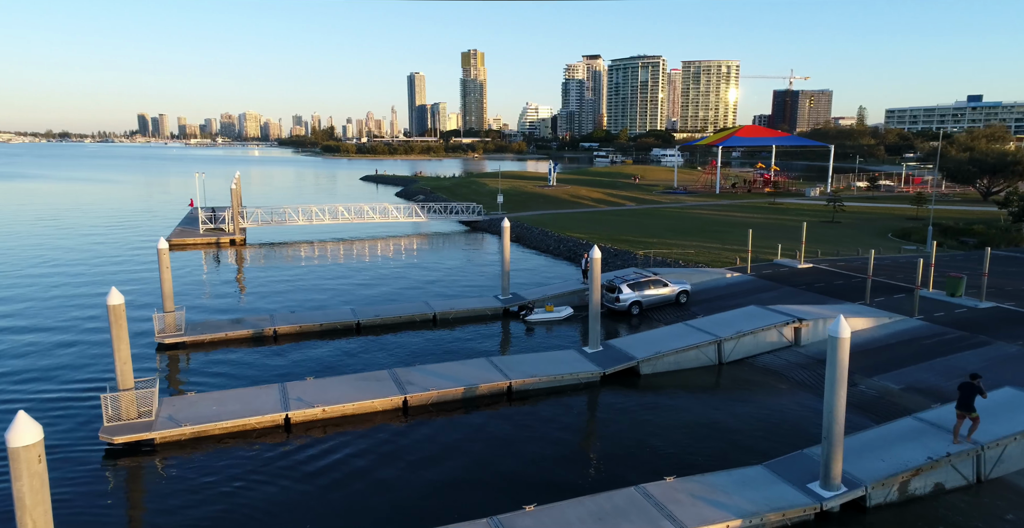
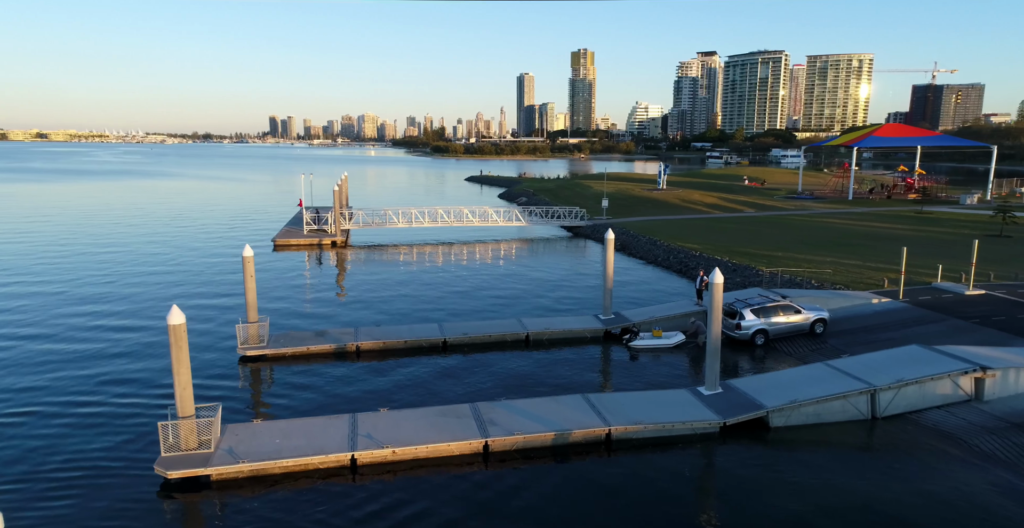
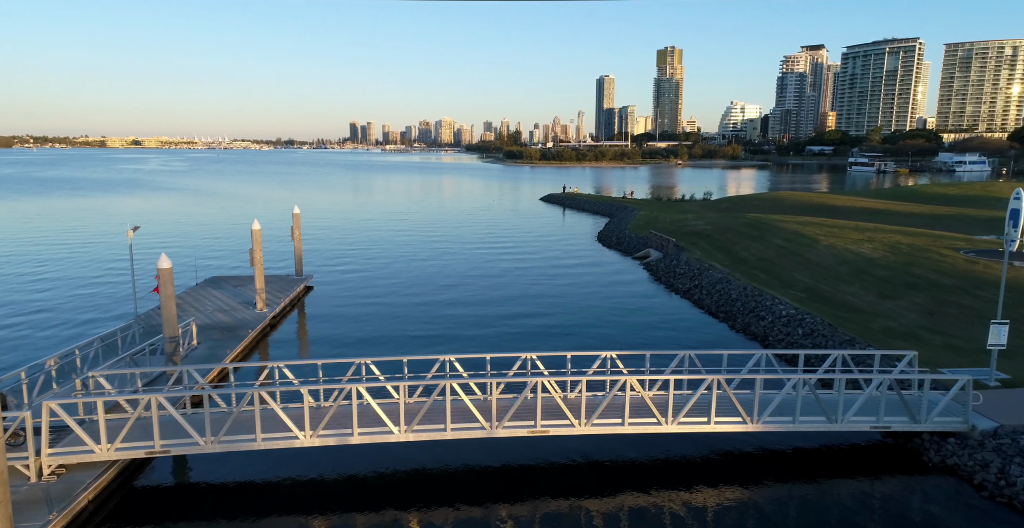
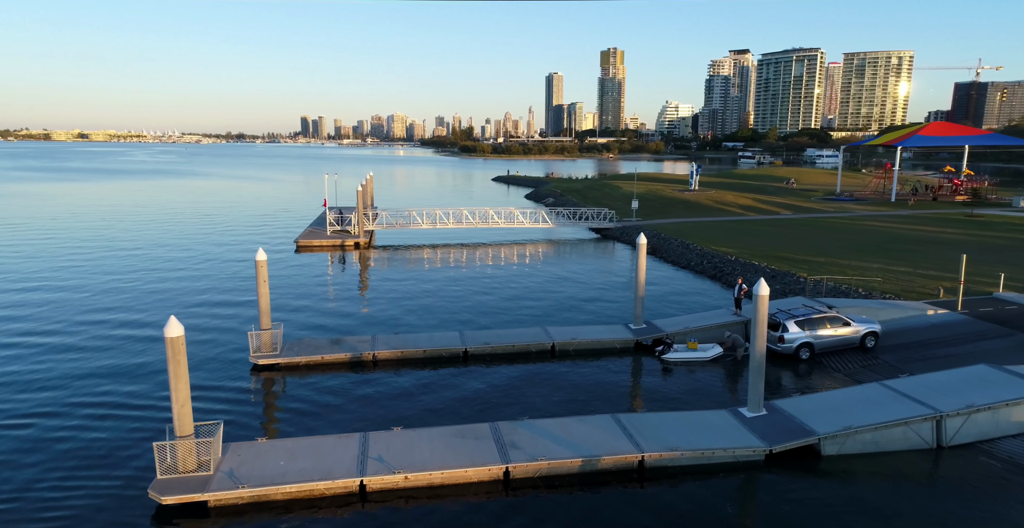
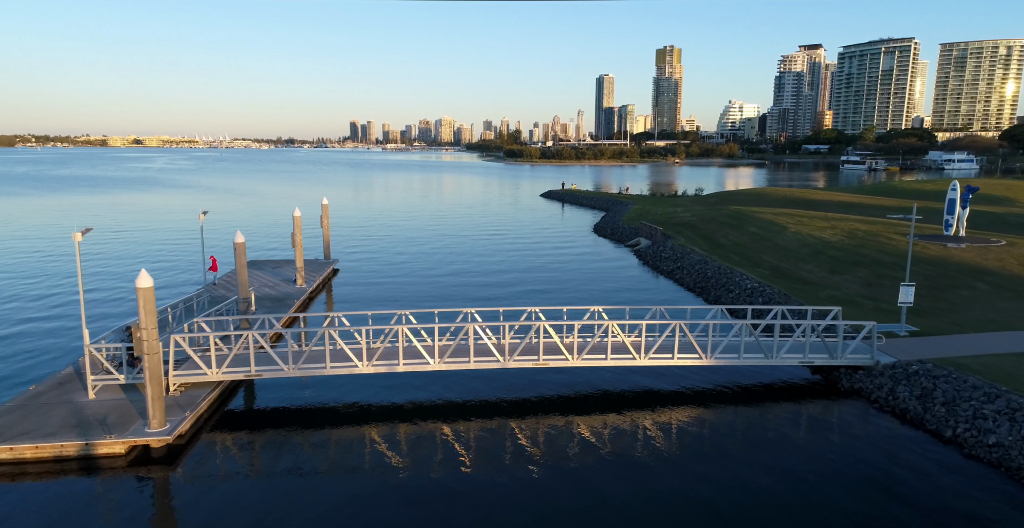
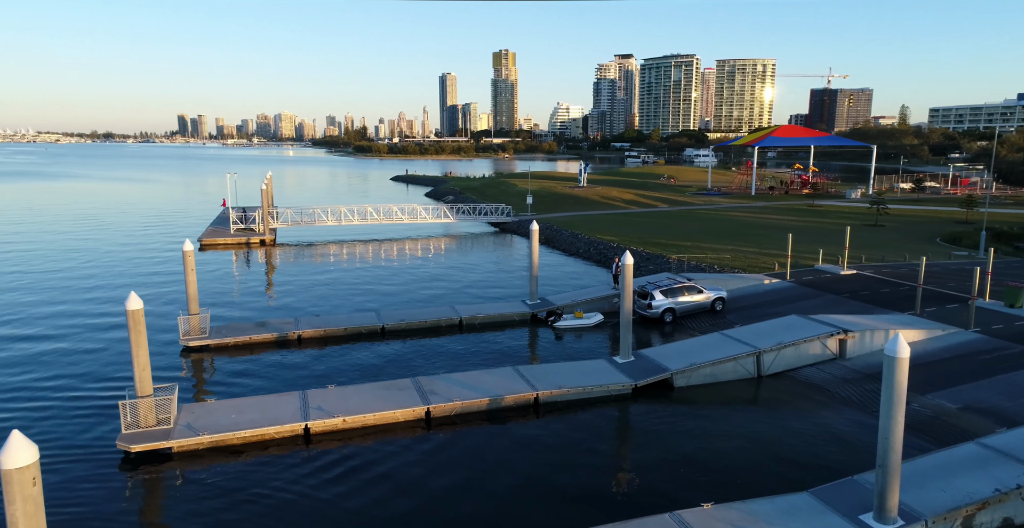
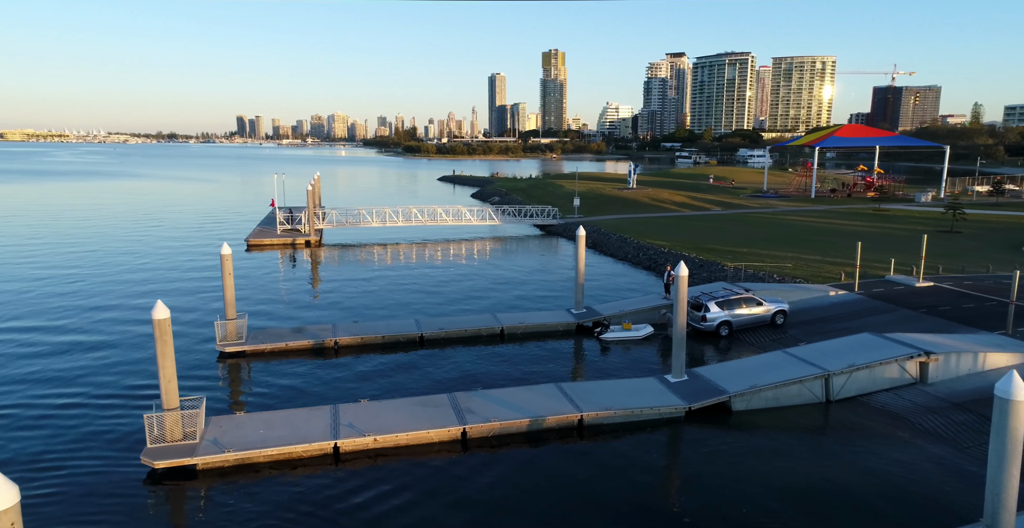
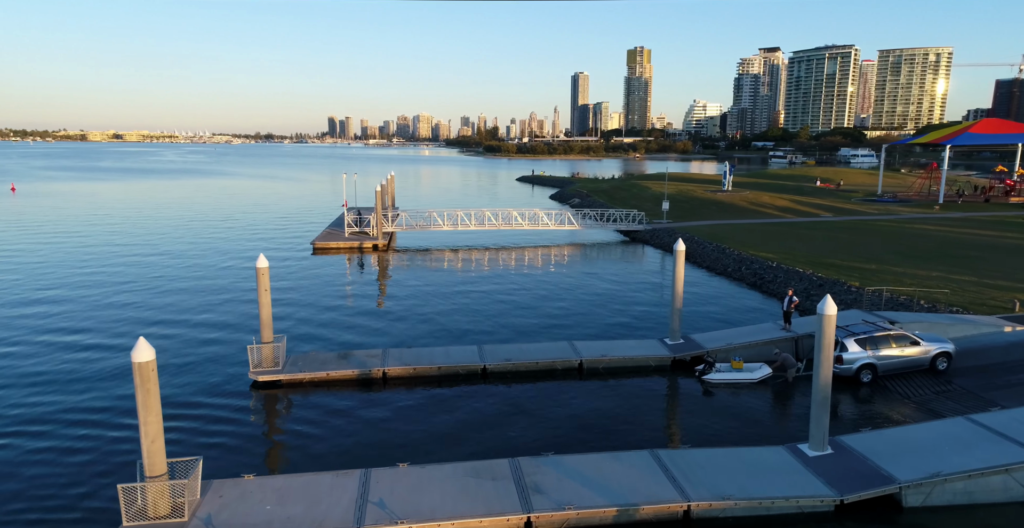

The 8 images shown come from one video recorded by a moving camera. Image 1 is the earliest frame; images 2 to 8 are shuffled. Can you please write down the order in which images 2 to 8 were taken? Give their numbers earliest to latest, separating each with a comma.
6, 7, 2, 4, 8, 5, 3
